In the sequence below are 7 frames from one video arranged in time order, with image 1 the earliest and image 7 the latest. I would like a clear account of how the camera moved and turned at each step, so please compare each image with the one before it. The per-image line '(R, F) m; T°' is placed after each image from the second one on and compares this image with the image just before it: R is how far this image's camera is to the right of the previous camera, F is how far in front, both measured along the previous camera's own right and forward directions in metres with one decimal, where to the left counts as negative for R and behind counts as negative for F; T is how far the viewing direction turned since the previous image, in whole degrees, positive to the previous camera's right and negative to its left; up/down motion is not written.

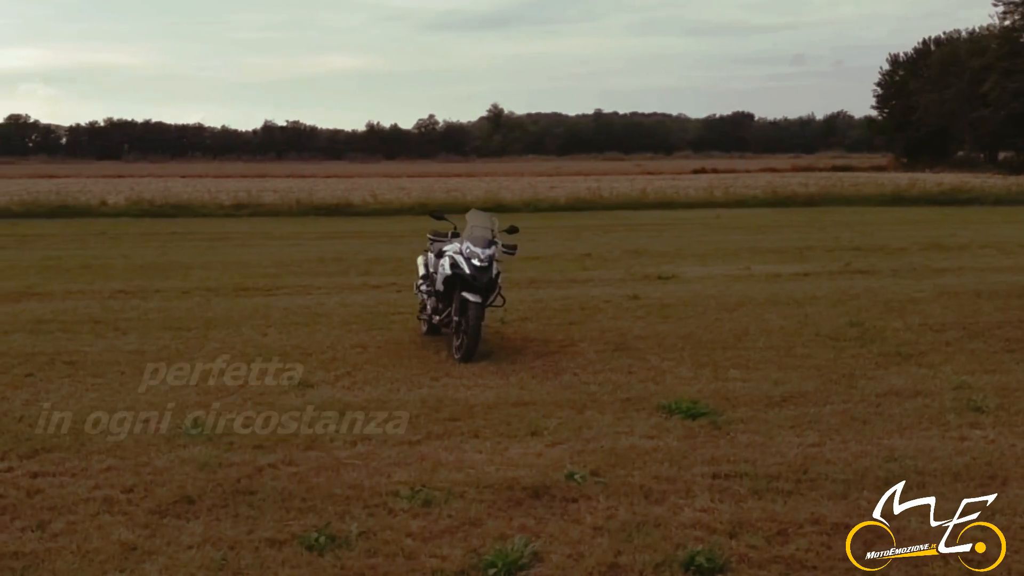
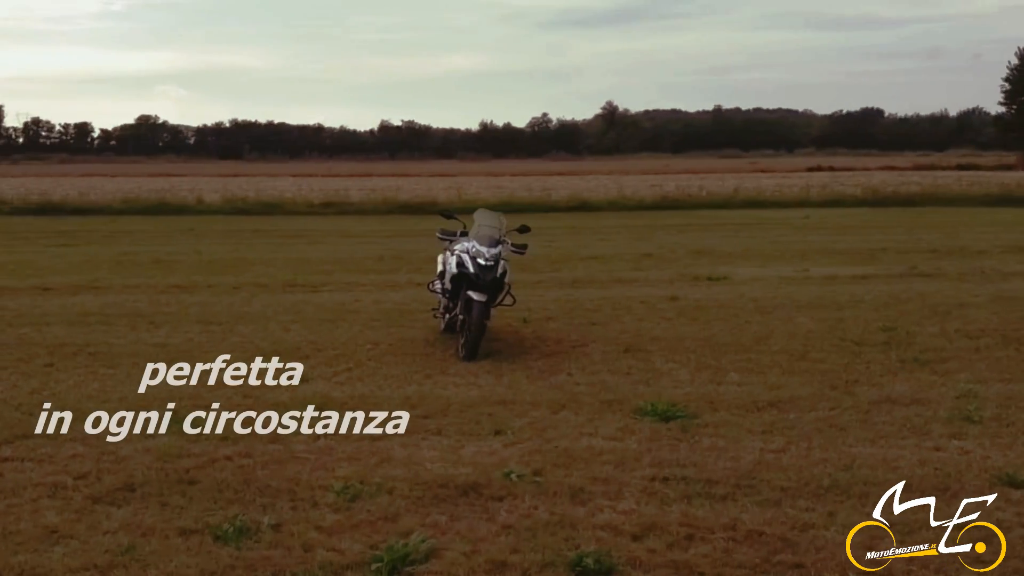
(+0.8, 0.0) m; -6°
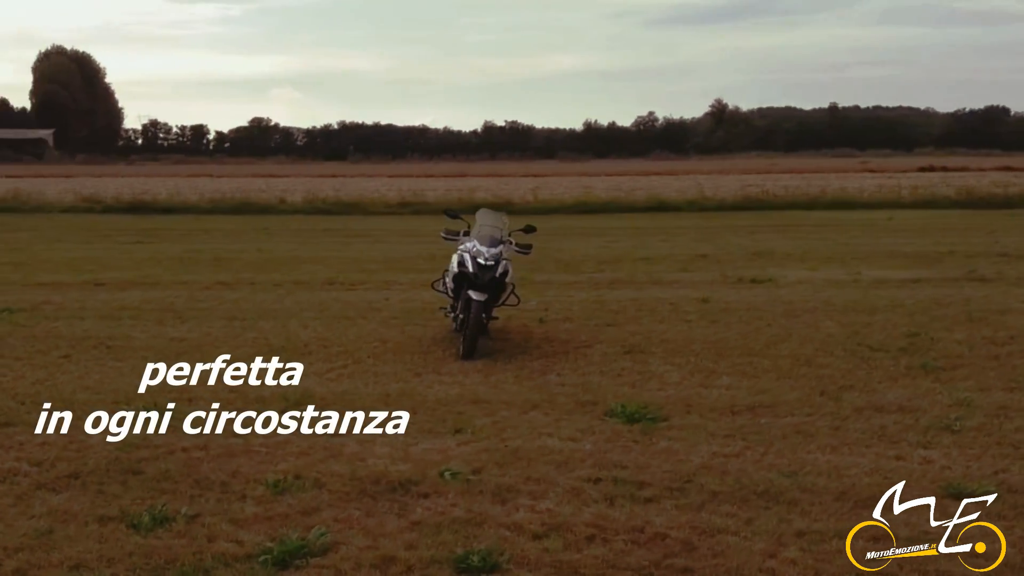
(+0.8, 0.0) m; -5°
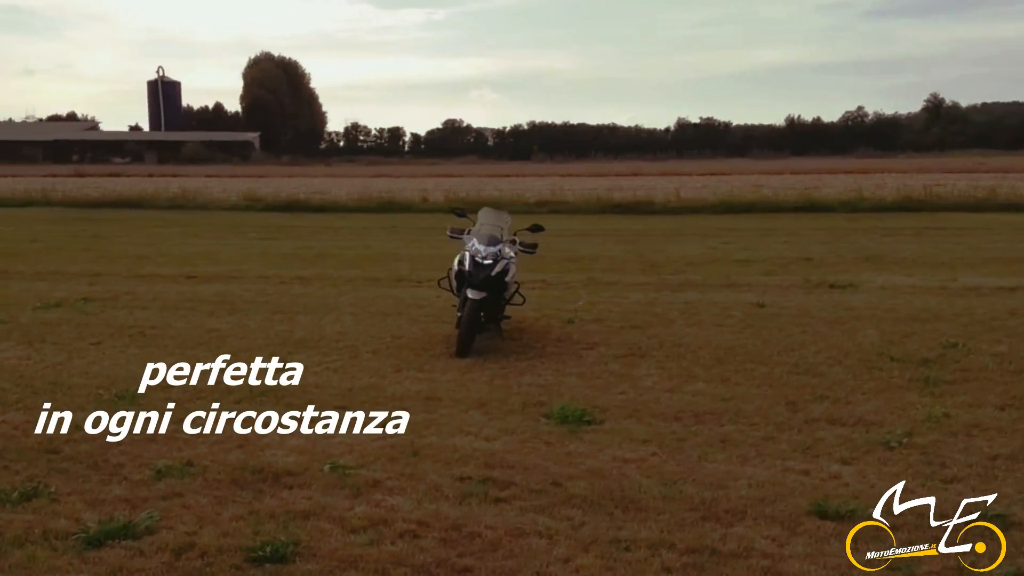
(+1.5, +0.1) m; -9°
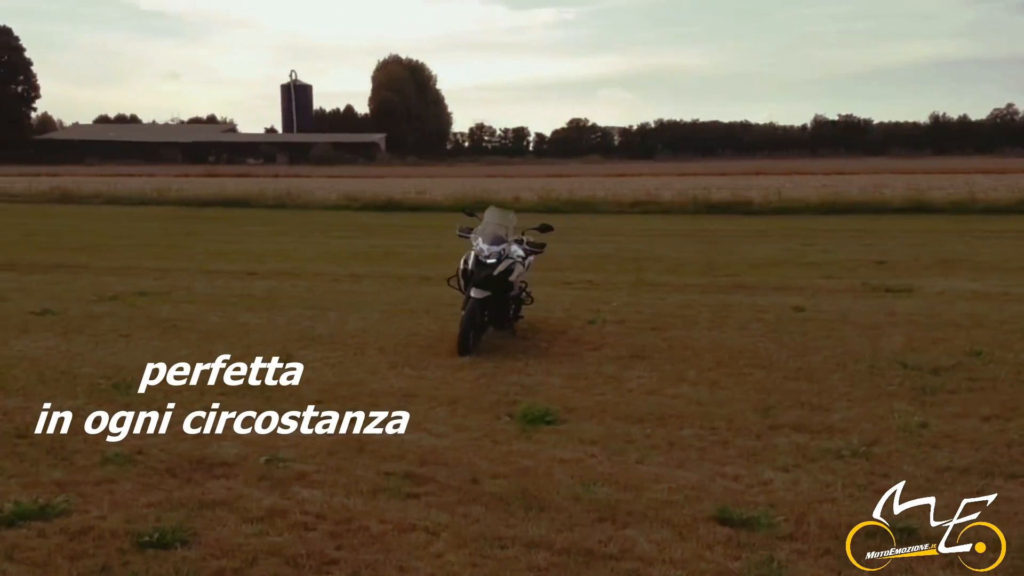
(+1.0, 0.0) m; -6°
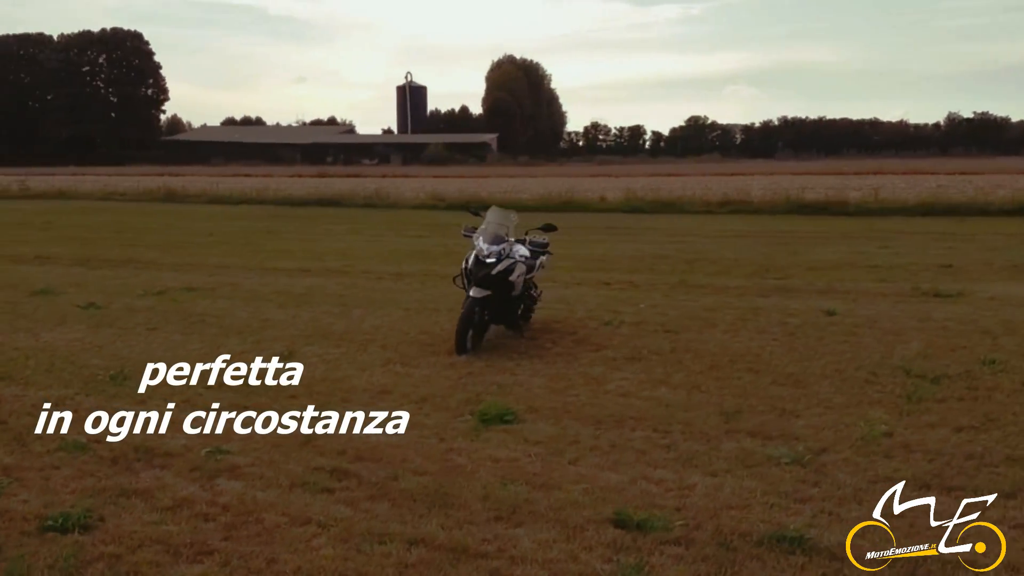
(+0.9, 0.0) m; -6°
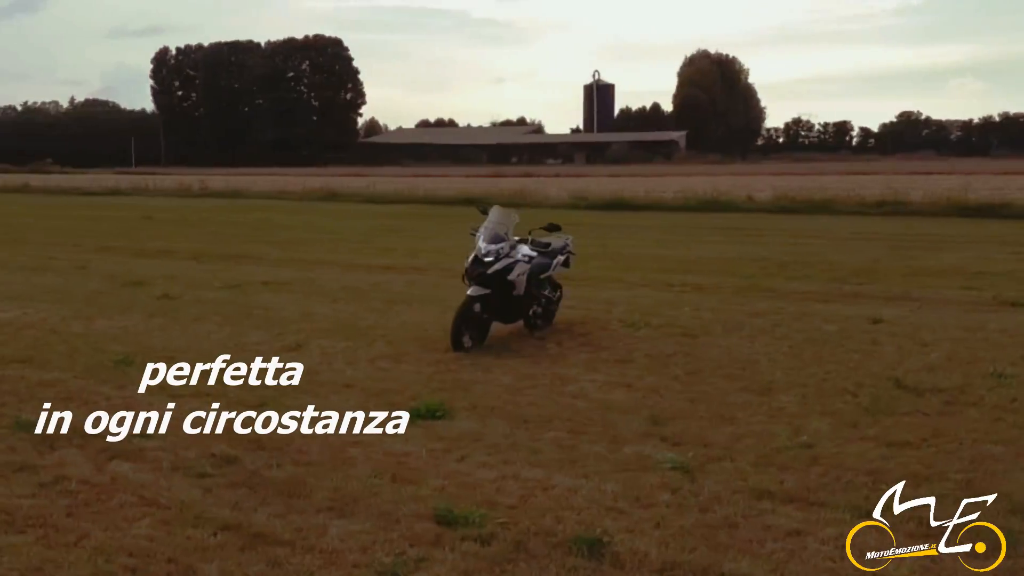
(+1.6, 0.0) m; -10°
